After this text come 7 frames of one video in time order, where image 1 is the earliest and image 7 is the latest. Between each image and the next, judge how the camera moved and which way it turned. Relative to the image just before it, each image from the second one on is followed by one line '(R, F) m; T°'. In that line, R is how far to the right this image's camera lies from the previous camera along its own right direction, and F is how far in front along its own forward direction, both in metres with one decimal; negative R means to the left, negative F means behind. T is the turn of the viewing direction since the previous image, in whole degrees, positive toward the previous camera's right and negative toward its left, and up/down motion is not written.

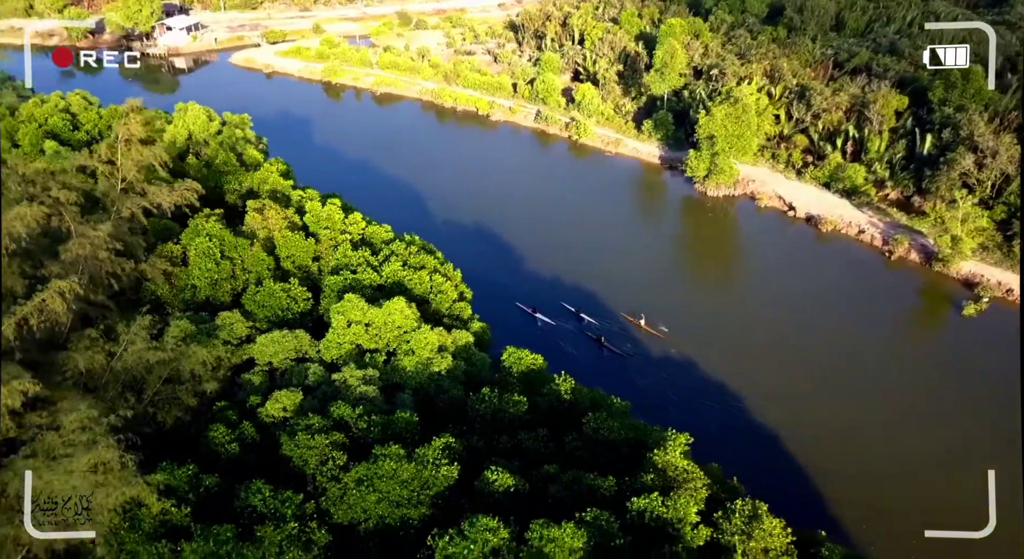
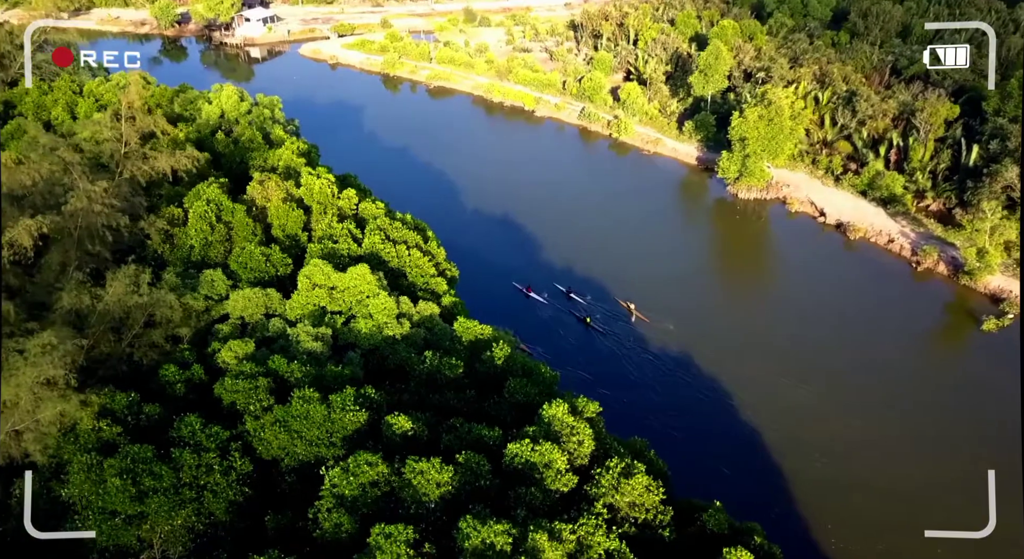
(+5.0, -1.6) m; -6°
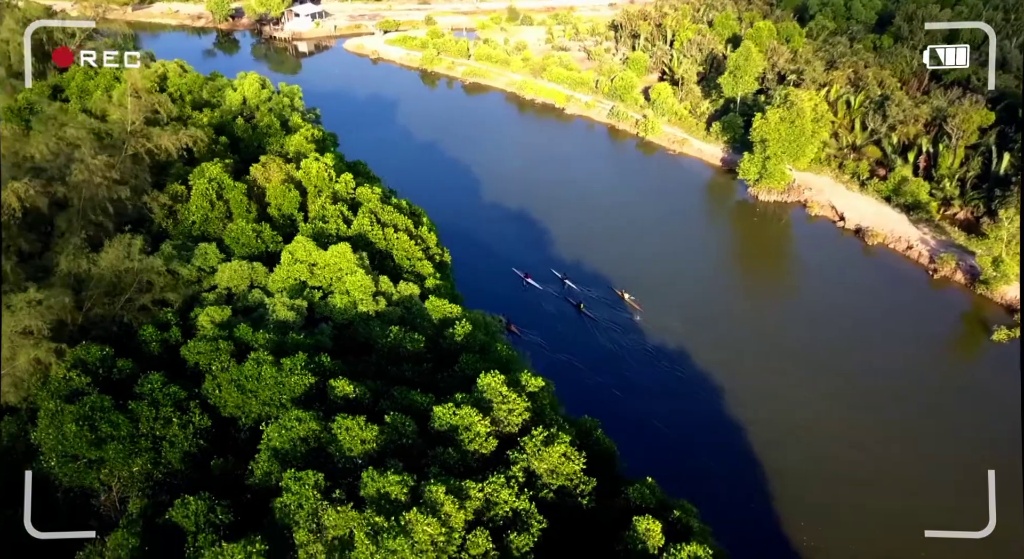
(+3.5, -1.1) m; -4°
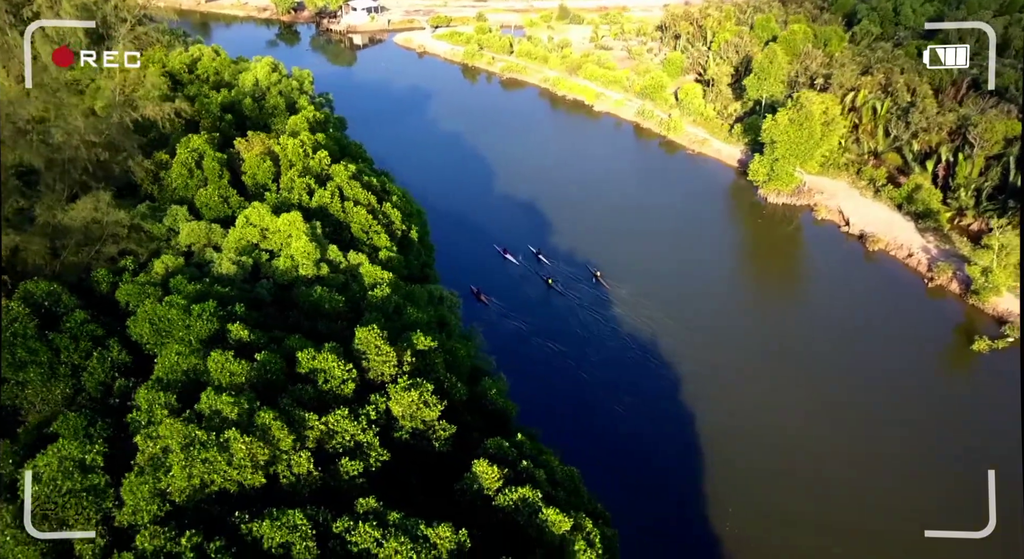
(+6.5, -1.6) m; -6°
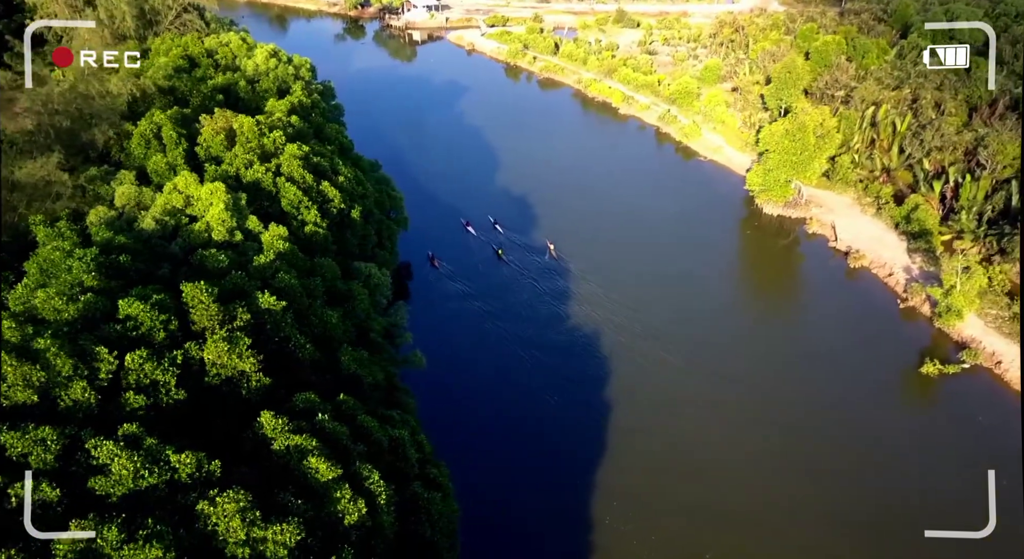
(+9.9, -1.0) m; -8°
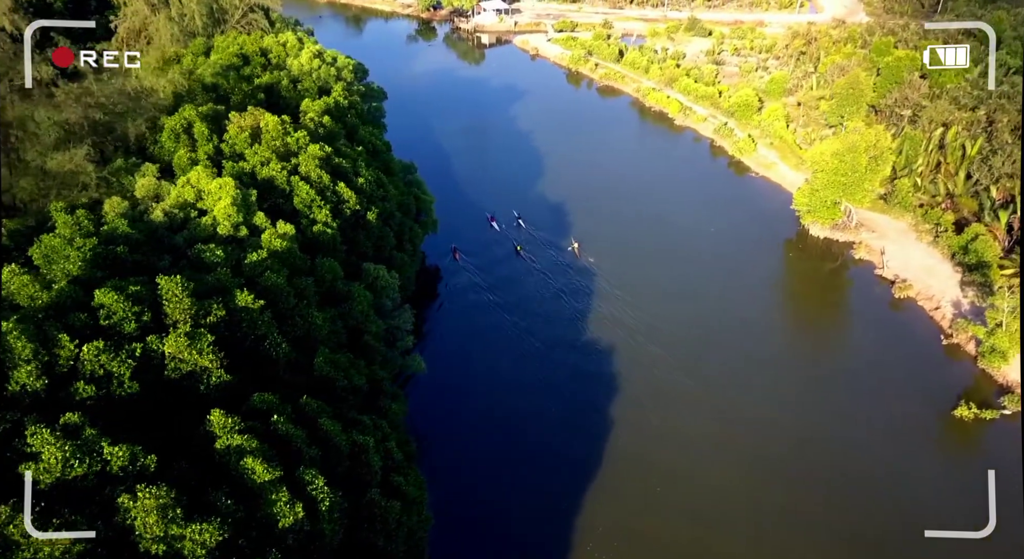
(+4.1, +0.8) m; -6°
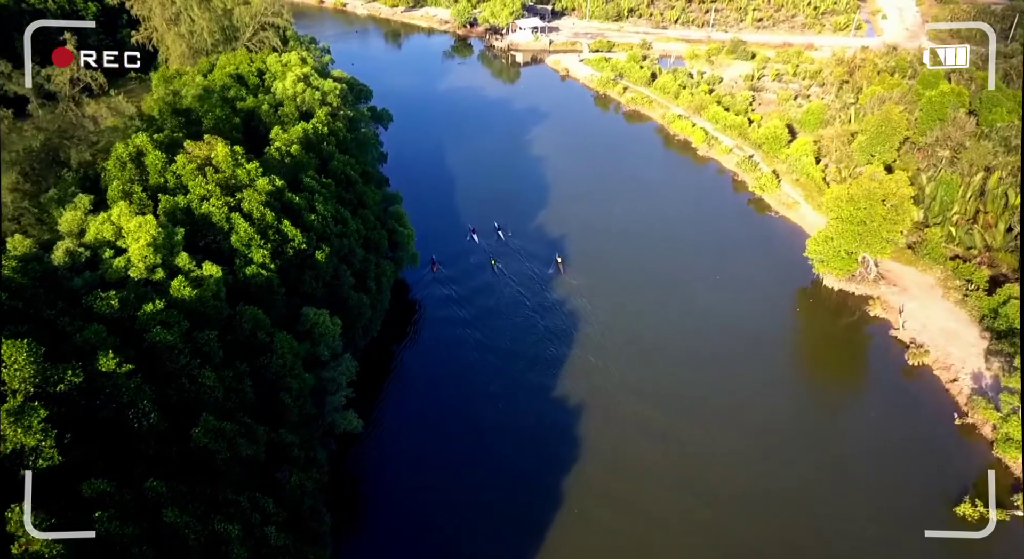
(+5.8, +4.1) m; -5°
